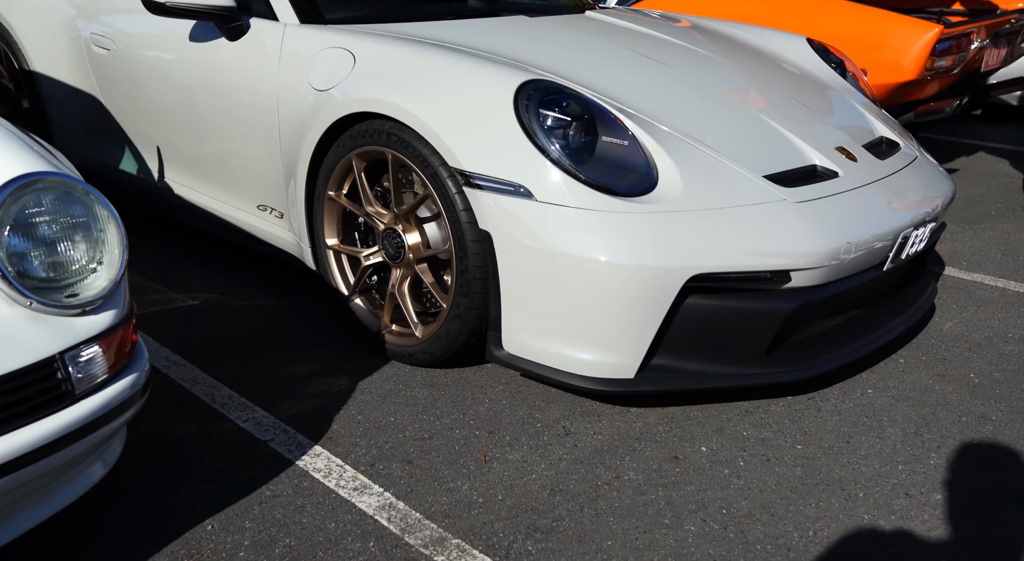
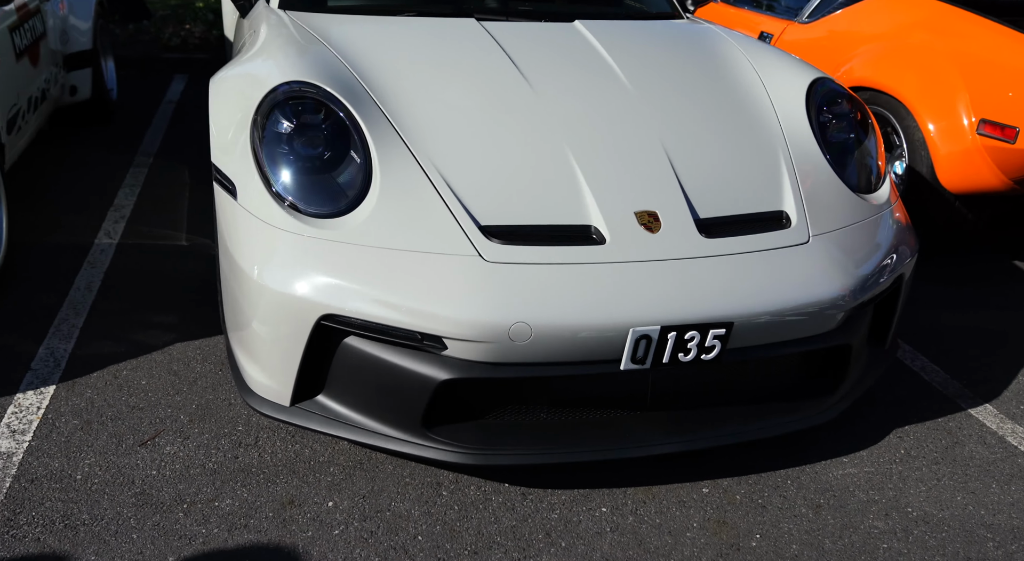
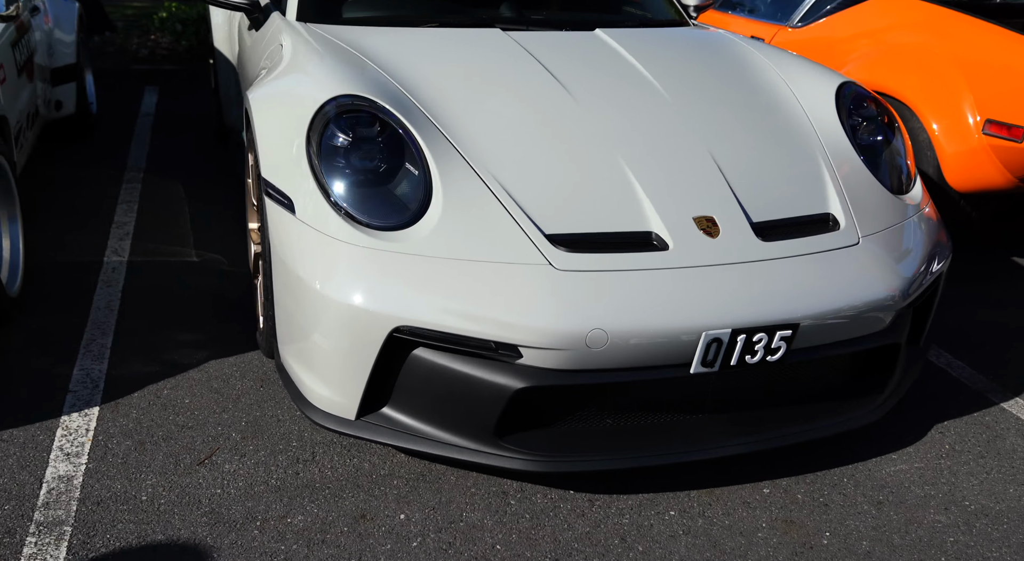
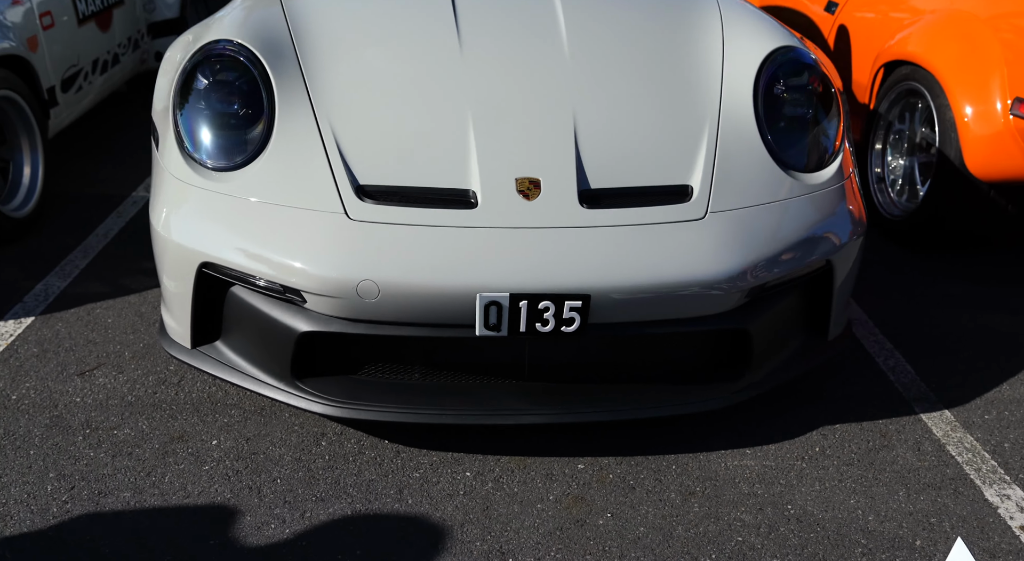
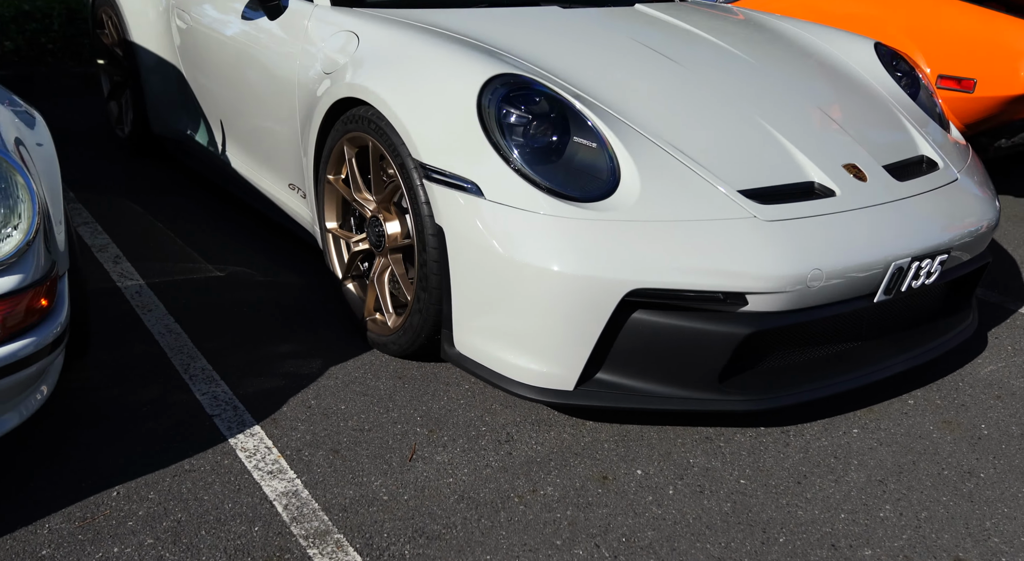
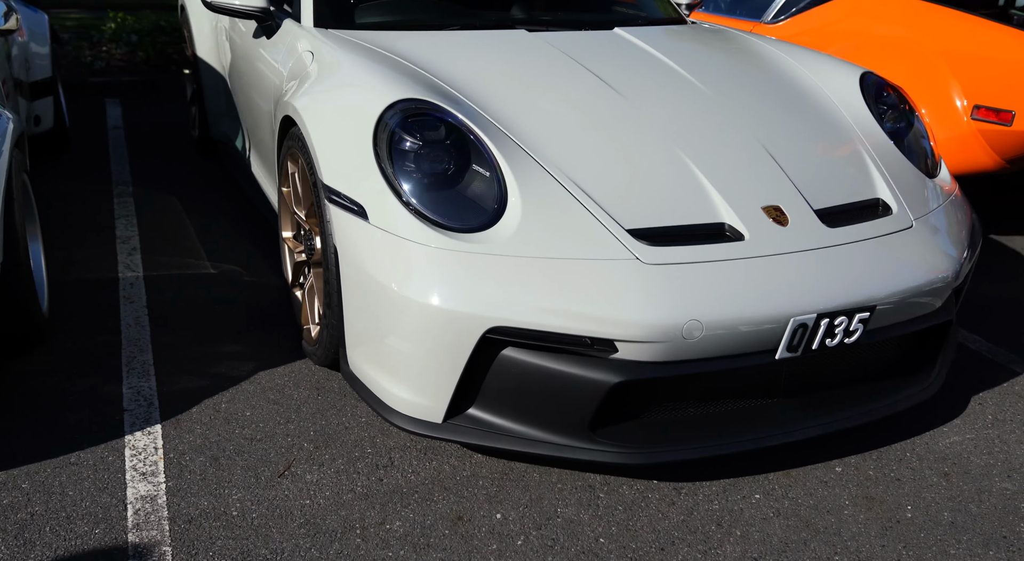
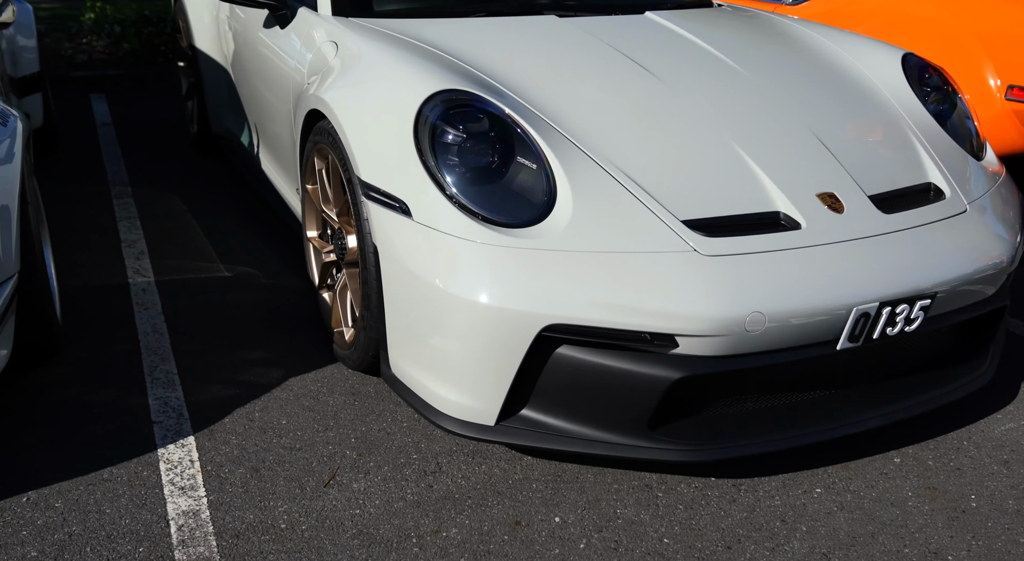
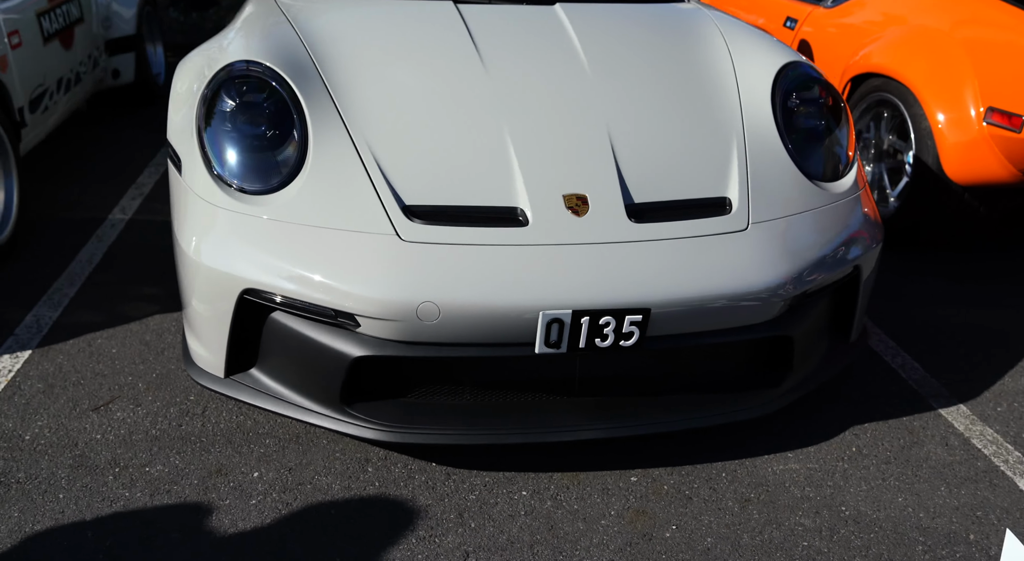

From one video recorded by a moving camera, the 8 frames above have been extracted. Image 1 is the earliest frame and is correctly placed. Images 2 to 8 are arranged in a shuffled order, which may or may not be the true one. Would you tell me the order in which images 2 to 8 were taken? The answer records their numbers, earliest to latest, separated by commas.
5, 7, 6, 3, 2, 8, 4
